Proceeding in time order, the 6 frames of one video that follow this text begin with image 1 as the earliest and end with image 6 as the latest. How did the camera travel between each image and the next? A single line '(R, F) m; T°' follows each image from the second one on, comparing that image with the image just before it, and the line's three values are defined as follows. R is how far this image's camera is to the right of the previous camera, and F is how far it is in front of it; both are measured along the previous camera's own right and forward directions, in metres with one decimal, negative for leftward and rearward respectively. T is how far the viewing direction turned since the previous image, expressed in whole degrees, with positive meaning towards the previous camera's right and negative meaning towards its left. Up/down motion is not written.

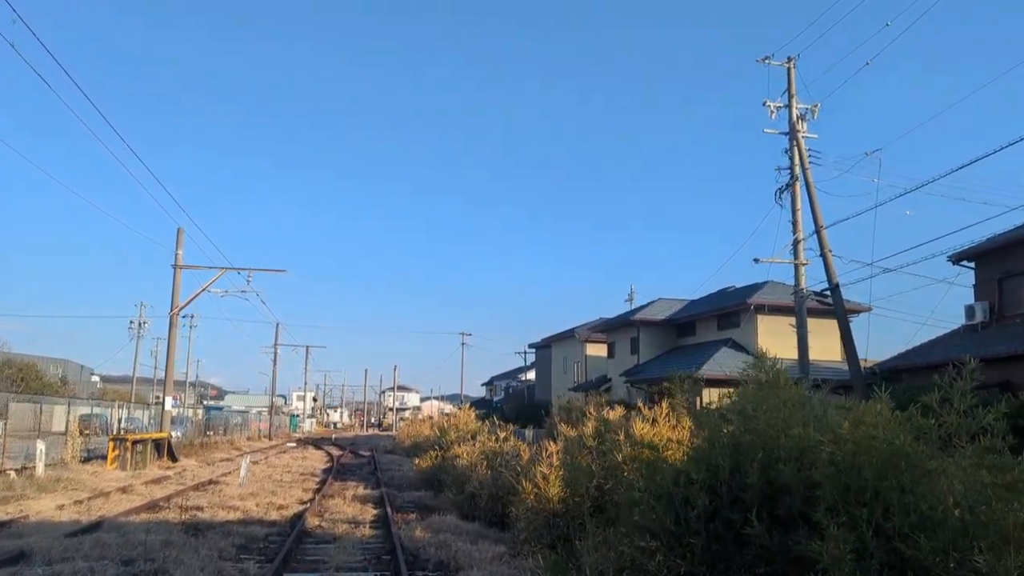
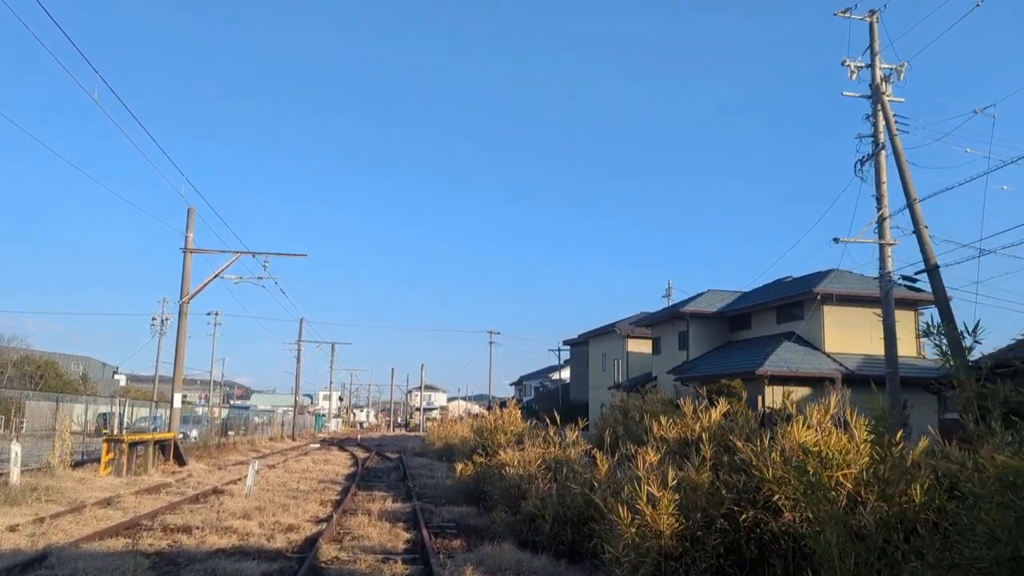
(-0.6, +3.2) m; -2°
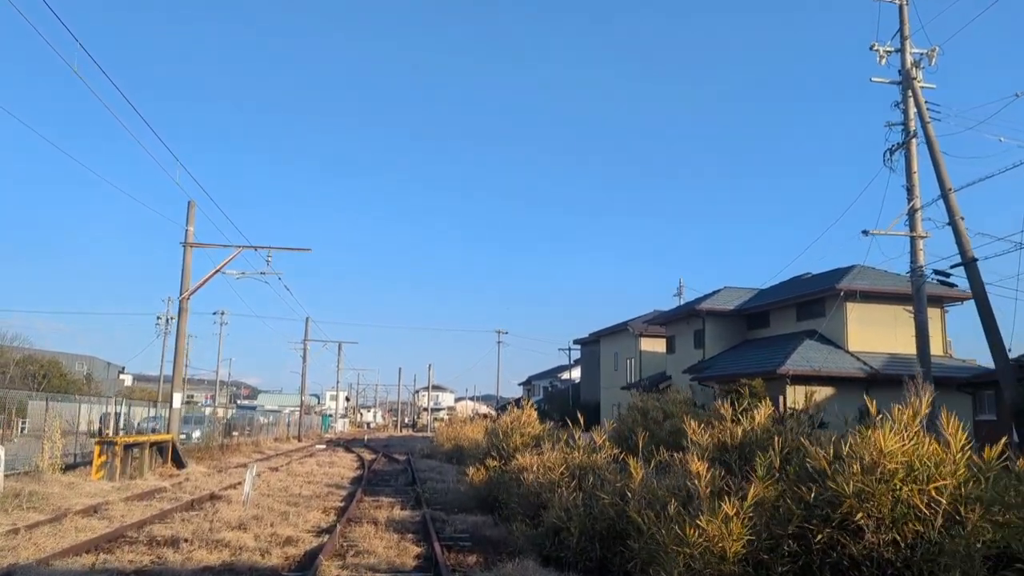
(-0.2, +1.1) m; 0°
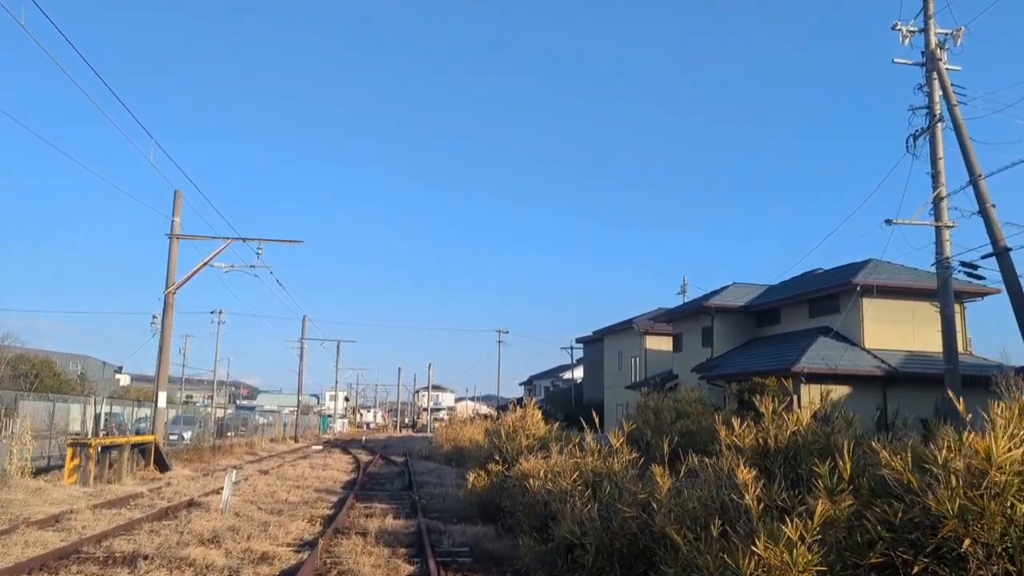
(-0.1, +1.3) m; 0°
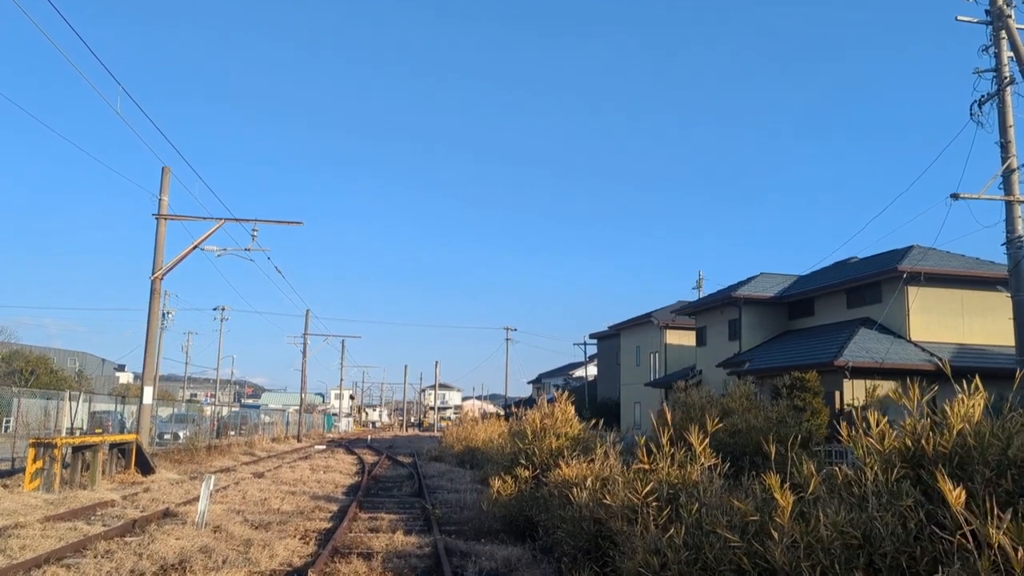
(-0.4, +2.3) m; 0°
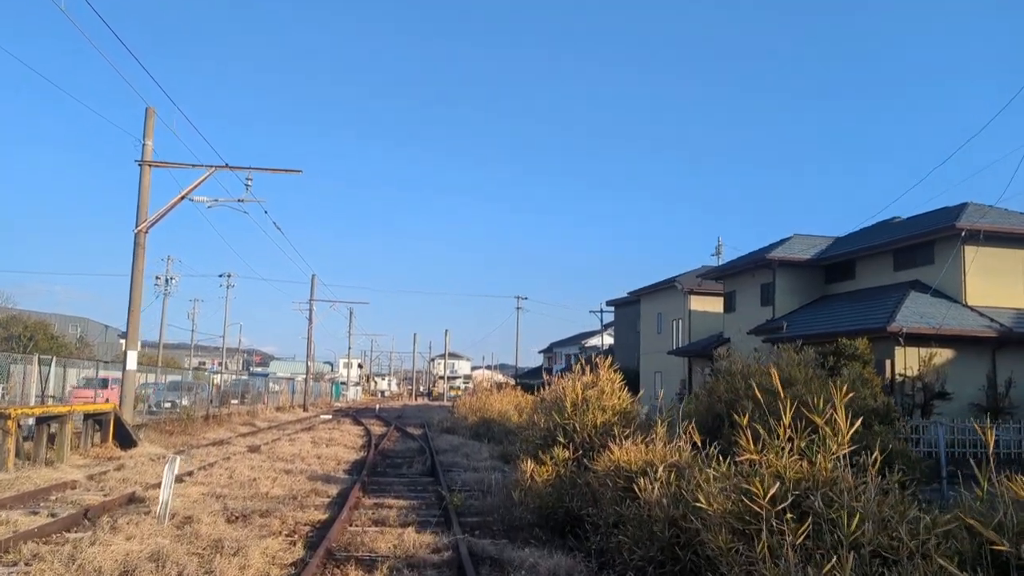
(-0.3, +2.3) m; -1°
